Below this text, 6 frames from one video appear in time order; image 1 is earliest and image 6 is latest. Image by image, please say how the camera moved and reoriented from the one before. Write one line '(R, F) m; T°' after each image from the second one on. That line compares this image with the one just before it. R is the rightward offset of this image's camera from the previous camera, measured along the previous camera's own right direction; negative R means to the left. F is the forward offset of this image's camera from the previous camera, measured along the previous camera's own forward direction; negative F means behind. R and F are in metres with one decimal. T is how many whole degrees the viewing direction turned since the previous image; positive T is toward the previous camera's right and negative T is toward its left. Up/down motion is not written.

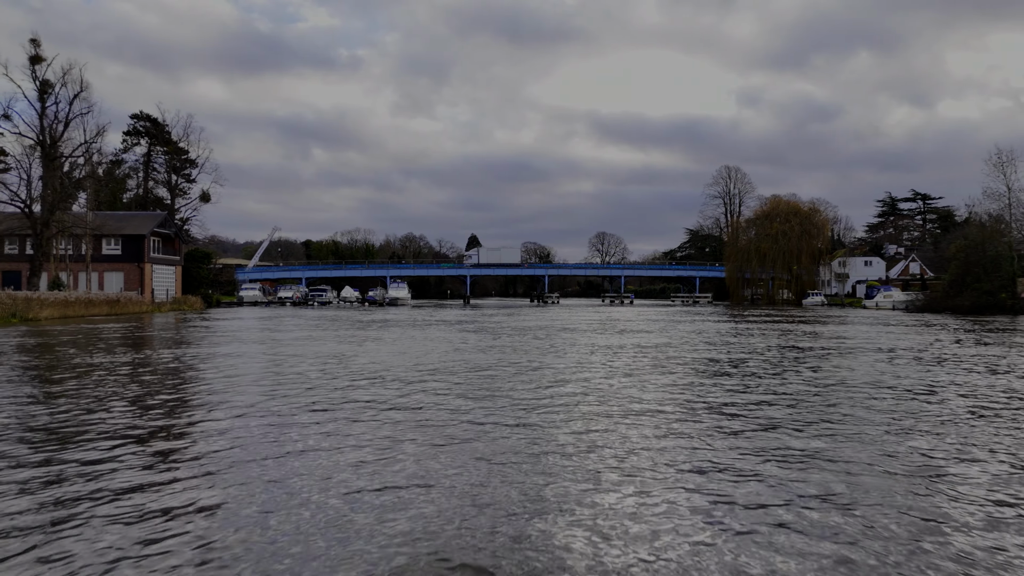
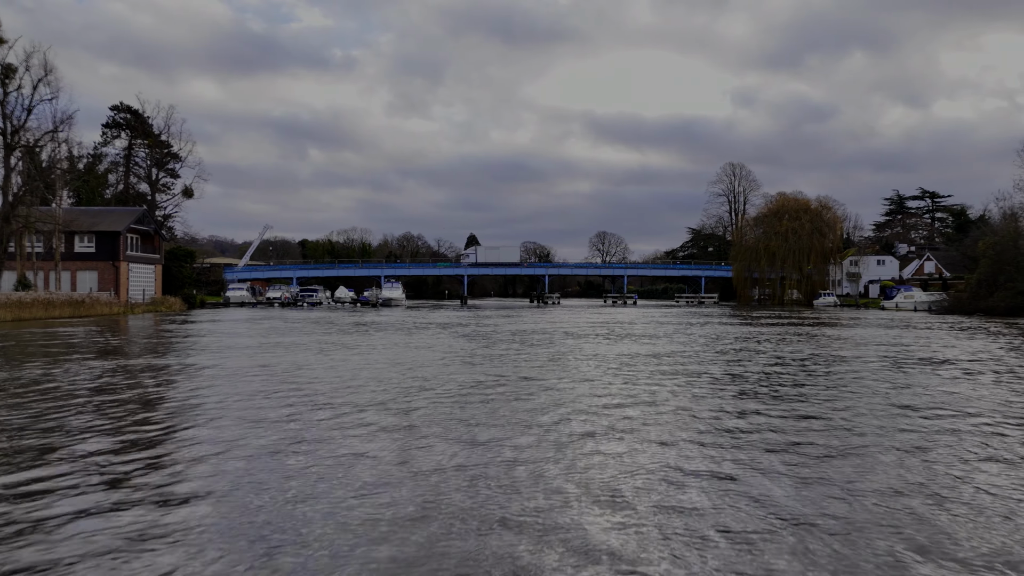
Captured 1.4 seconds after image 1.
(0.0, +2.1) m; 0°
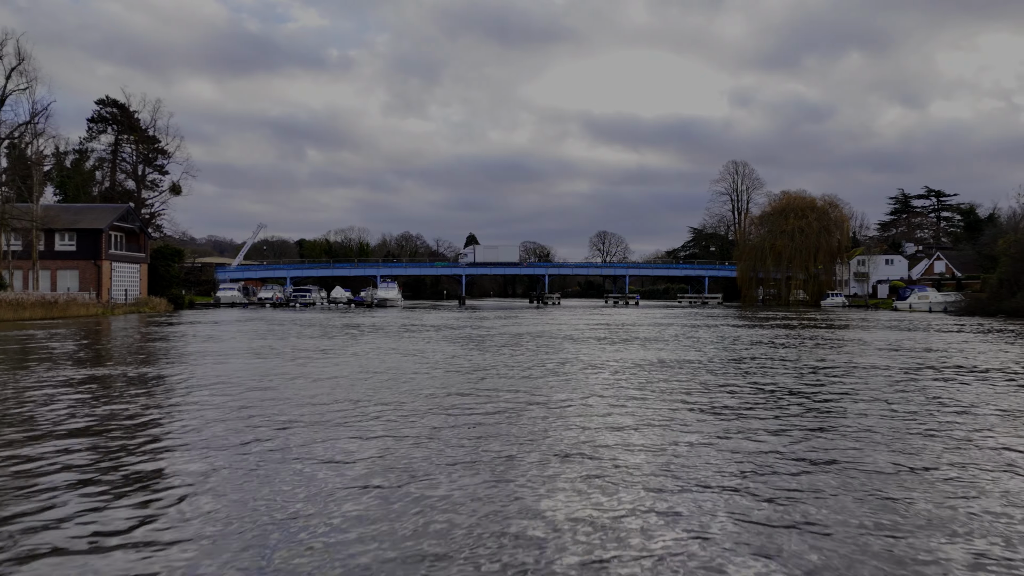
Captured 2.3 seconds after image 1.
(0.0, +1.4) m; 0°
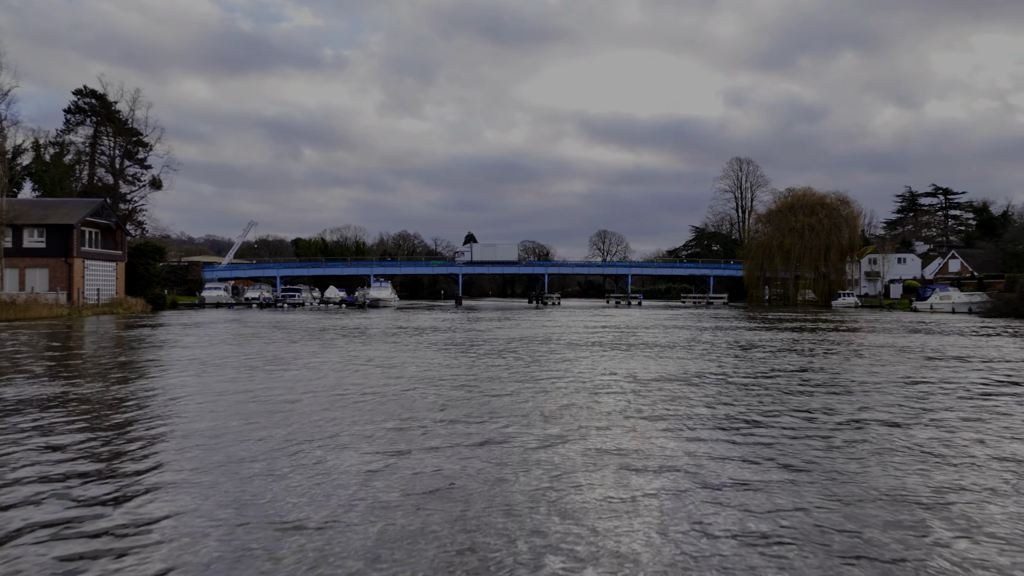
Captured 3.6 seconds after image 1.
(0.0, +1.9) m; 0°
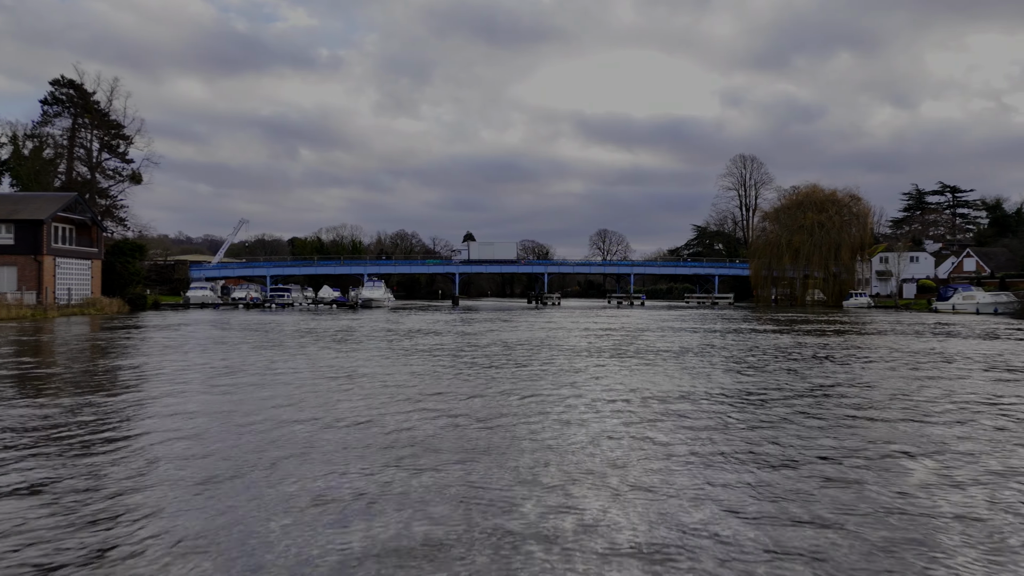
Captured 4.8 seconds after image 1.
(0.0, +1.8) m; 0°
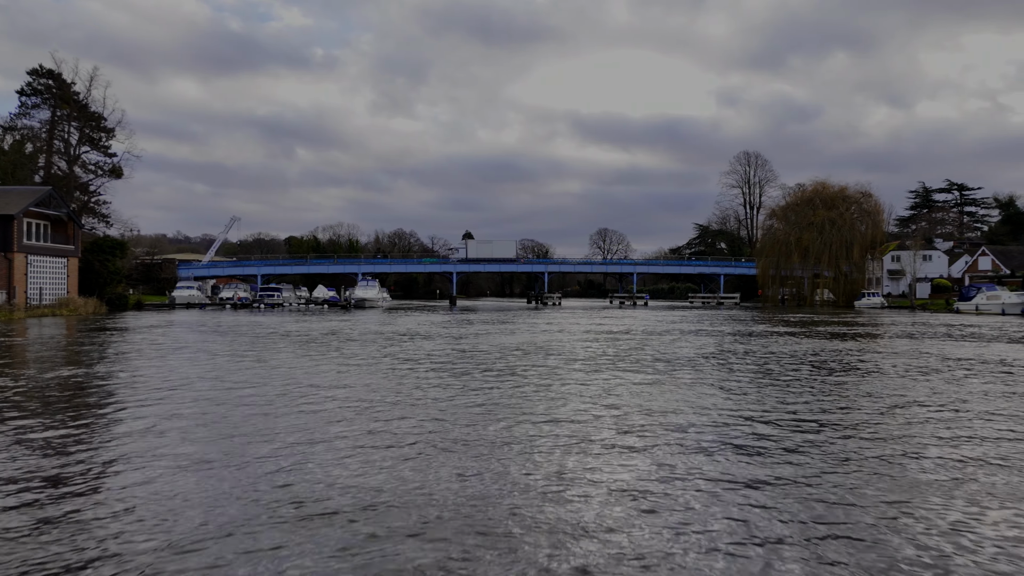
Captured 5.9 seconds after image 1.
(-0.1, +1.7) m; 0°
